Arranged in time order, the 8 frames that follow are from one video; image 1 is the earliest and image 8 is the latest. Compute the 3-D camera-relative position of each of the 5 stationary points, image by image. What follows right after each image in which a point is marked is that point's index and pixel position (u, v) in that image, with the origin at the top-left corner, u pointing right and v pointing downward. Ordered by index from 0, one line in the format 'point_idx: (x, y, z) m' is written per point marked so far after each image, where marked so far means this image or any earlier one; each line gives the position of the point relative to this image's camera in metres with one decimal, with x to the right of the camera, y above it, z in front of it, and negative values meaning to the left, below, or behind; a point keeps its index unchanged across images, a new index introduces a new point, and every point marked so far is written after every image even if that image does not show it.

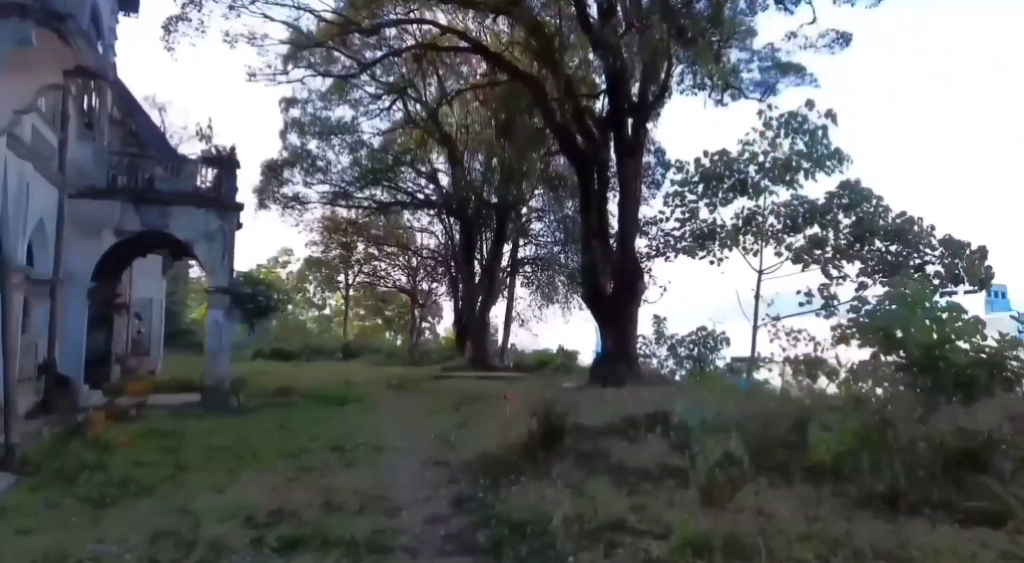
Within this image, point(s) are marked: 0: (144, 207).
0: (-8.5, +1.6, +15.0) m
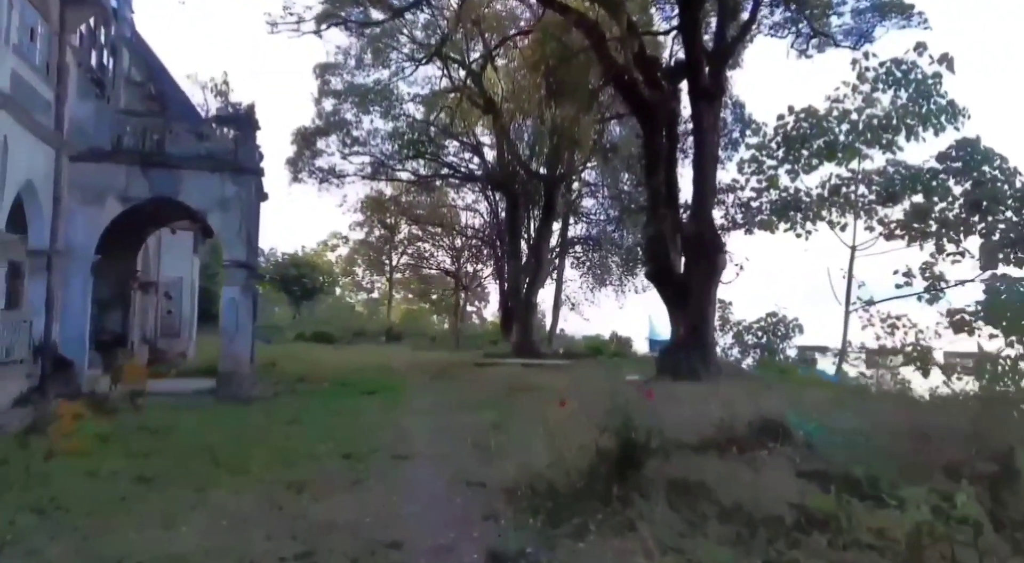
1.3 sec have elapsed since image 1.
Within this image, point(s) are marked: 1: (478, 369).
0: (-7.5, +2.2, +13.4) m
1: (-1.0, -2.4, +18.1) m
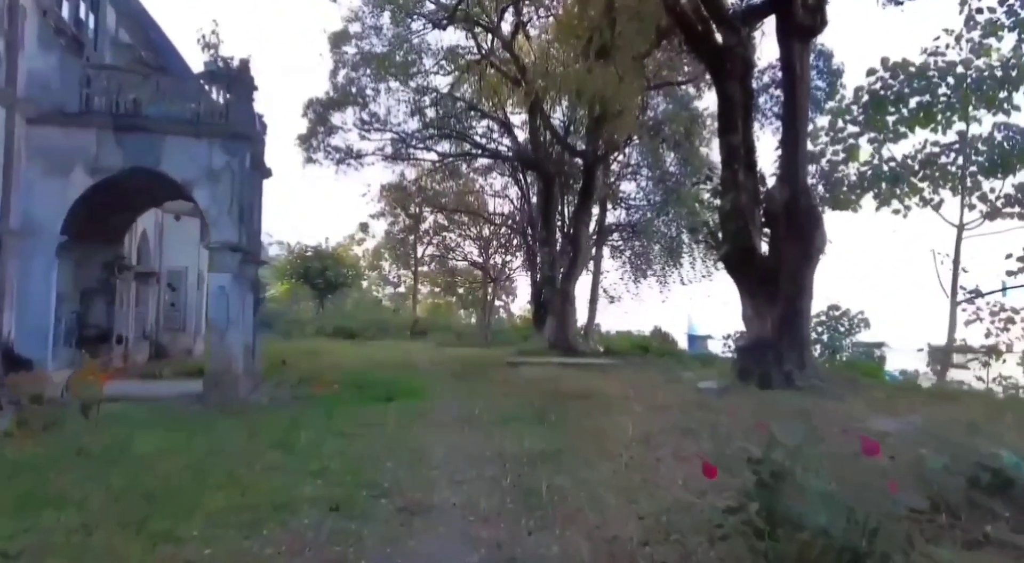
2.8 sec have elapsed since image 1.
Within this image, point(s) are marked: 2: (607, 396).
0: (-6.7, +2.4, +11.4) m
1: (-0.1, -2.1, +15.8) m
2: (+1.5, -1.8, +10.2) m
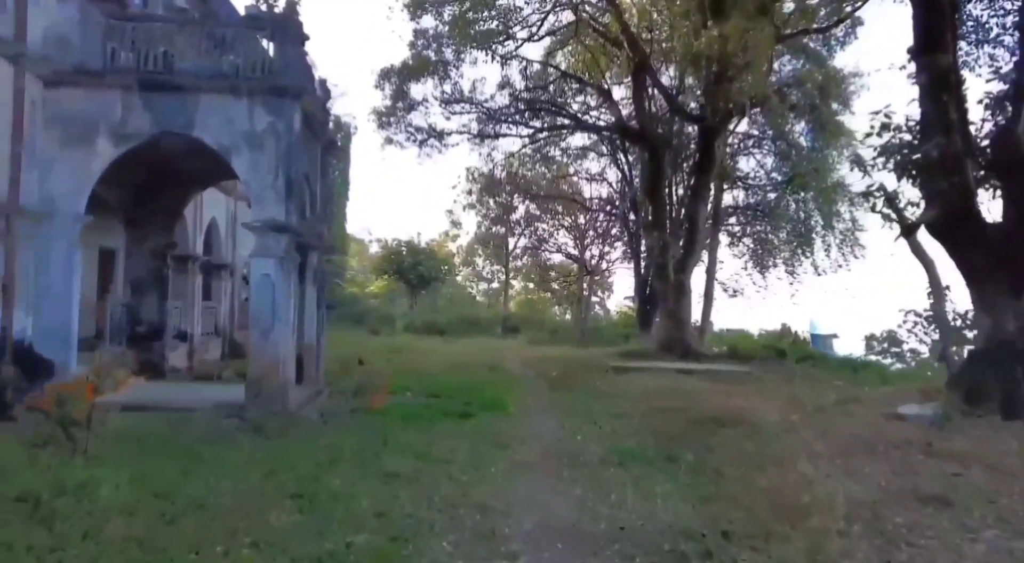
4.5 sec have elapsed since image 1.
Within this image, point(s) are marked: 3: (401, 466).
0: (-5.2, +2.6, +9.6) m
1: (+2.0, -1.9, +13.1) m
2: (+2.8, -1.6, +7.3) m
3: (-1.0, -1.7, +6.1) m
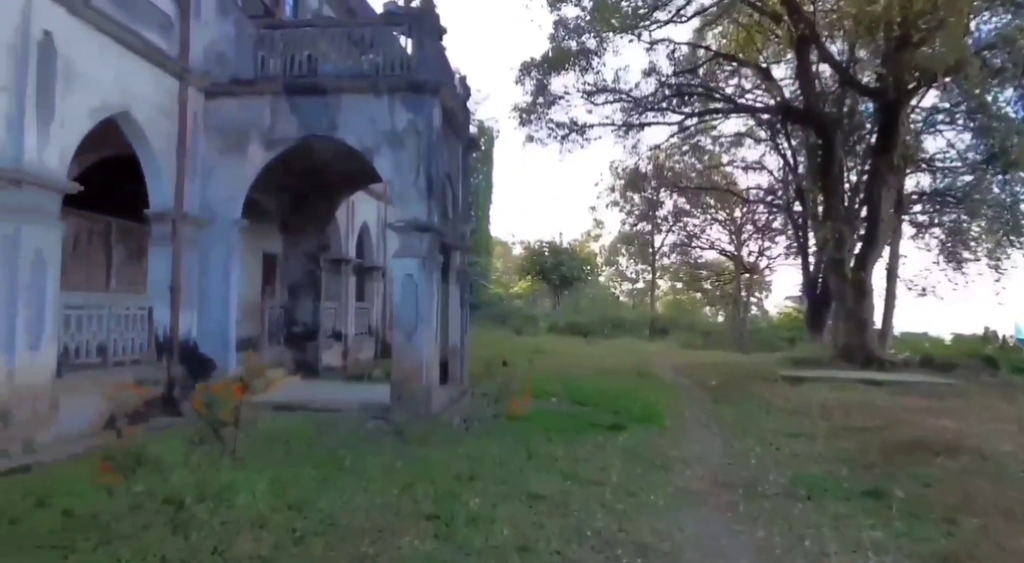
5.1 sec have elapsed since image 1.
0: (-3.1, +2.6, +9.7) m
1: (+4.7, -1.8, +11.6) m
2: (+4.3, -1.5, +5.8) m
3: (+0.3, -1.7, +5.4) m
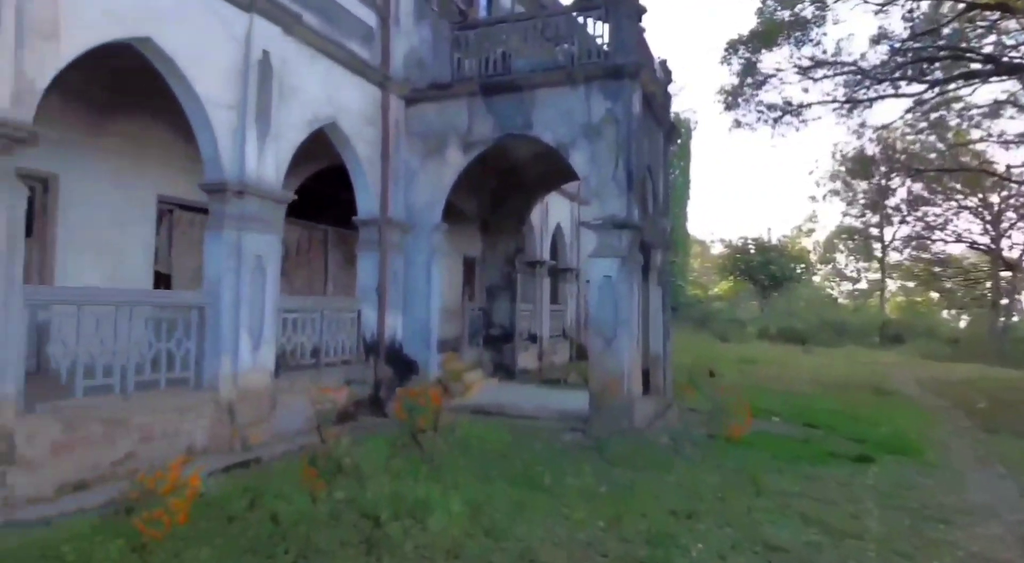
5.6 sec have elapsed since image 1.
0: (-0.2, +2.6, +9.5) m
1: (+7.9, -1.8, +9.0) m
2: (+5.7, -1.5, +3.6) m
3: (+1.8, -1.7, +4.4) m
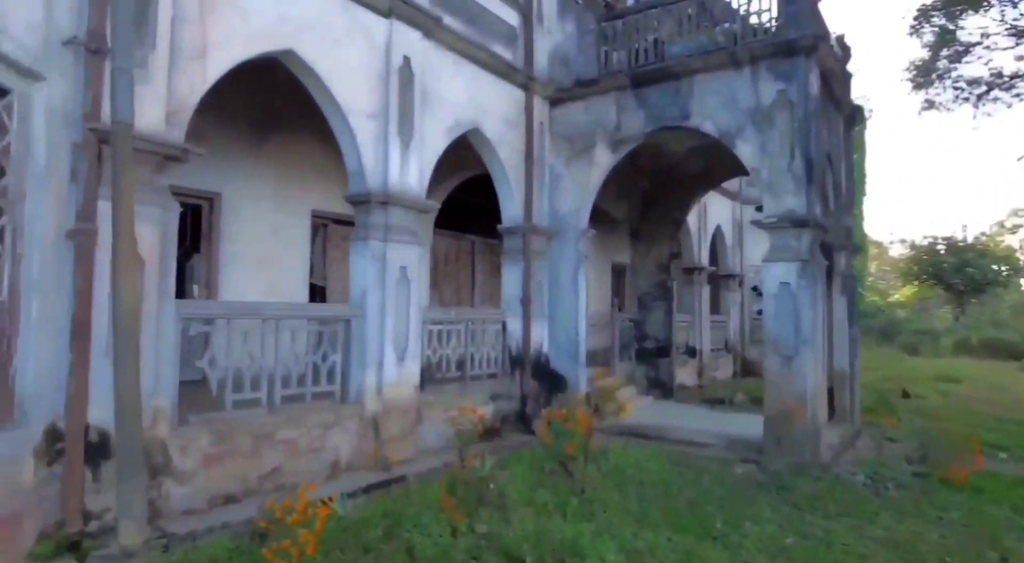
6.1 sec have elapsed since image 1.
0: (+1.8, +2.5, +8.7) m
1: (+9.6, -1.8, +6.3) m
2: (+6.3, -1.4, +1.6) m
3: (+2.7, -1.7, +3.2) m
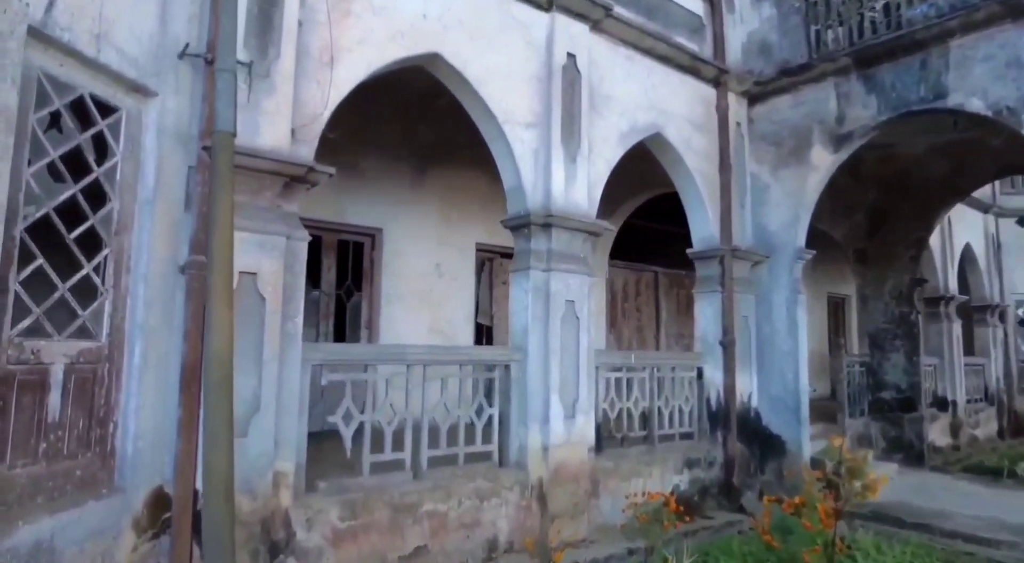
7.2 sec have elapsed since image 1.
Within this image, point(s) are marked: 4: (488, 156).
0: (+3.7, +2.1, +6.7) m
1: (+10.7, -1.7, +2.0) m
2: (+6.2, -1.2, -1.6) m
3: (+3.2, -1.7, +0.9) m
4: (-0.3, +1.7, +8.7) m
